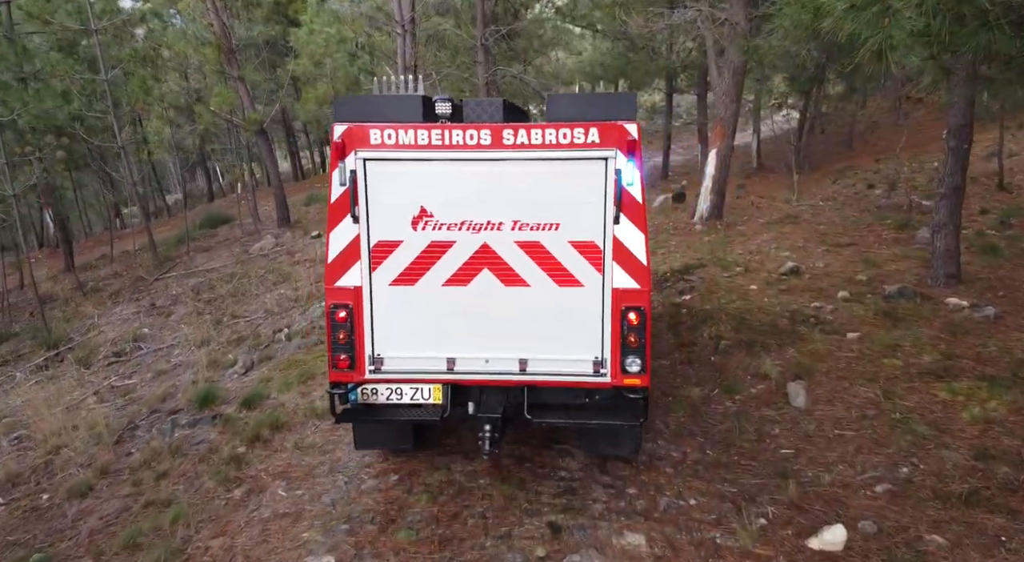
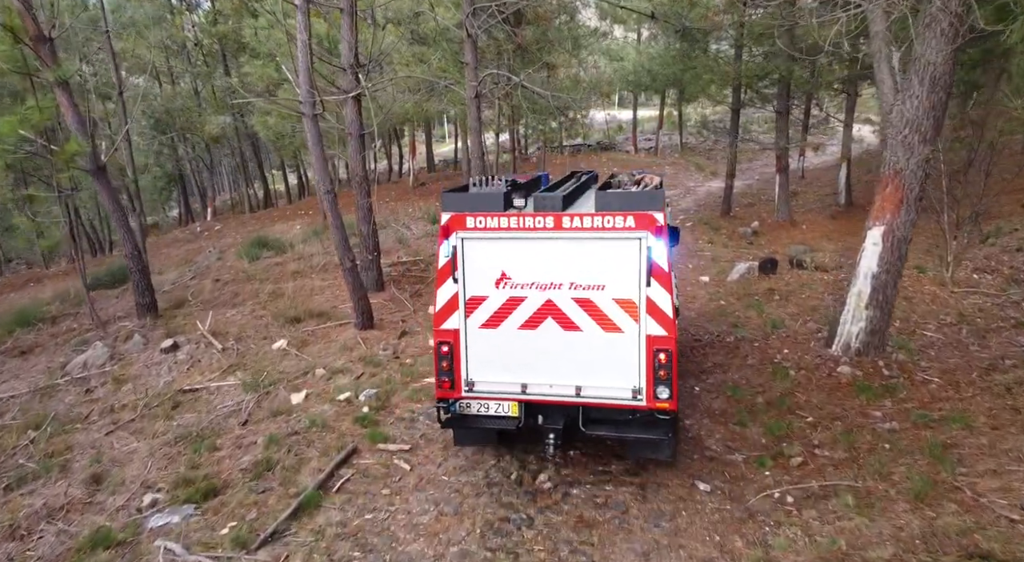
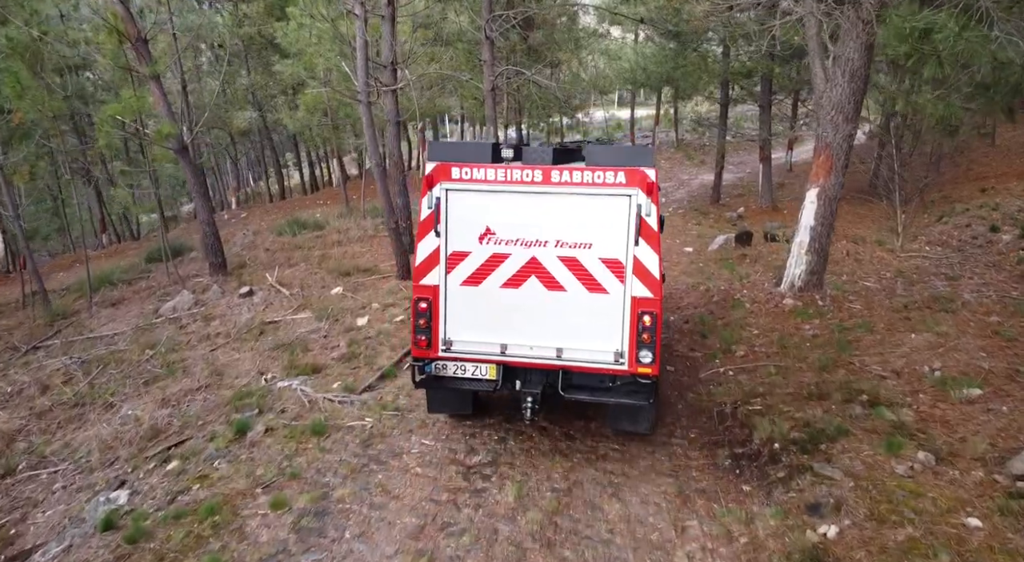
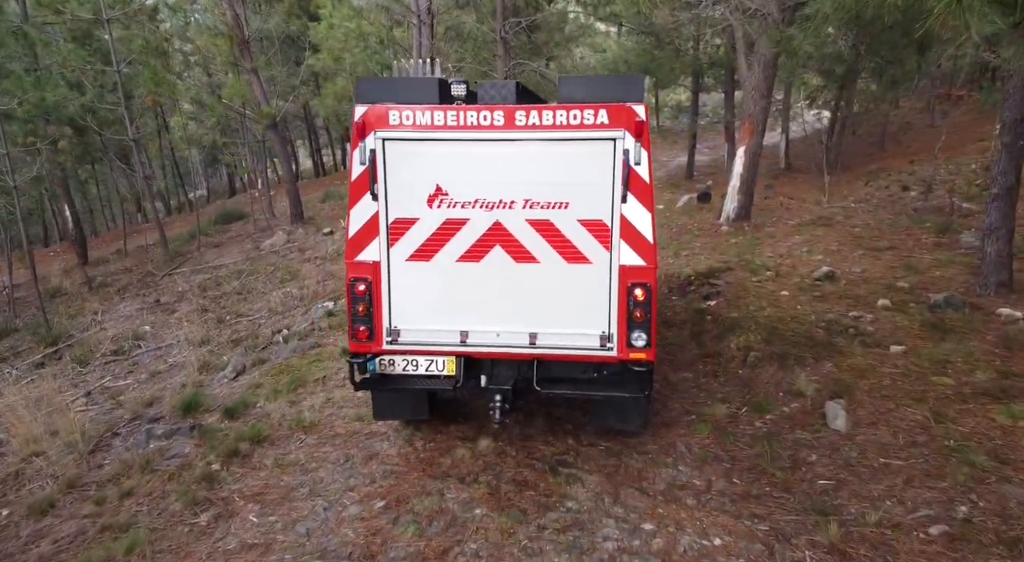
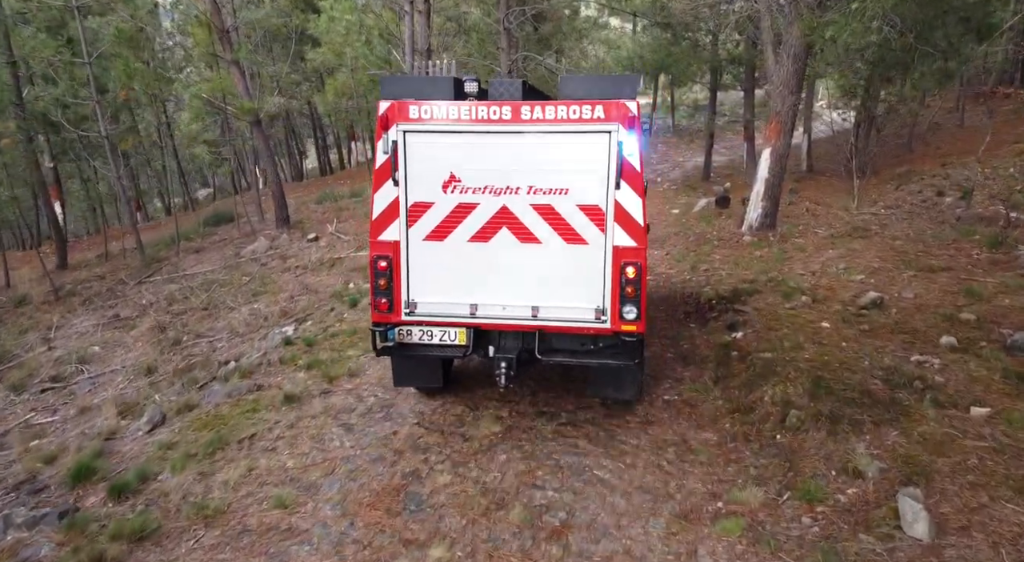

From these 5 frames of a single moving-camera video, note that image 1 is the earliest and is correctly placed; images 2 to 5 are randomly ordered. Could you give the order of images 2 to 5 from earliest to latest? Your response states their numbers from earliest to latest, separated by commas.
4, 5, 3, 2
